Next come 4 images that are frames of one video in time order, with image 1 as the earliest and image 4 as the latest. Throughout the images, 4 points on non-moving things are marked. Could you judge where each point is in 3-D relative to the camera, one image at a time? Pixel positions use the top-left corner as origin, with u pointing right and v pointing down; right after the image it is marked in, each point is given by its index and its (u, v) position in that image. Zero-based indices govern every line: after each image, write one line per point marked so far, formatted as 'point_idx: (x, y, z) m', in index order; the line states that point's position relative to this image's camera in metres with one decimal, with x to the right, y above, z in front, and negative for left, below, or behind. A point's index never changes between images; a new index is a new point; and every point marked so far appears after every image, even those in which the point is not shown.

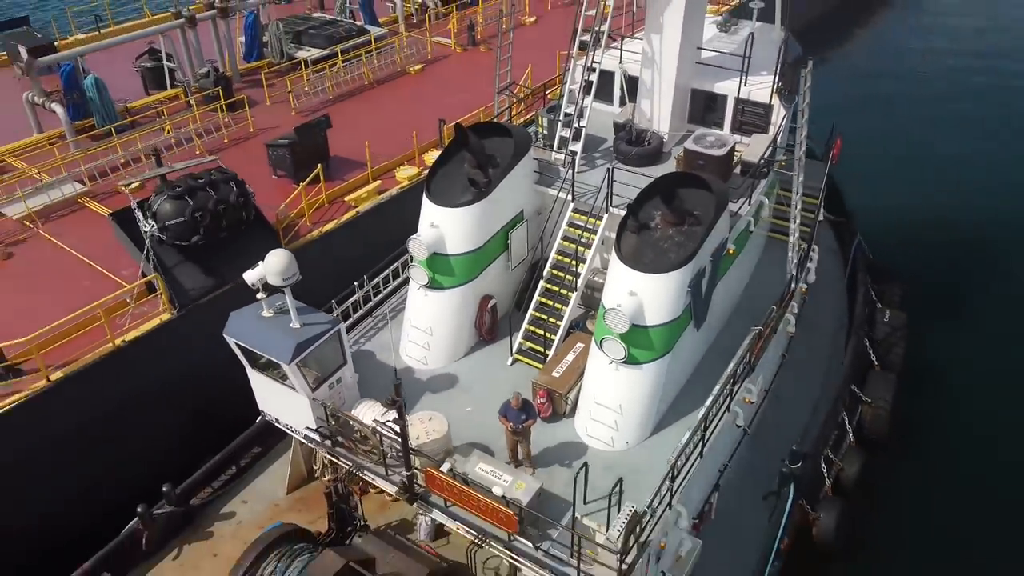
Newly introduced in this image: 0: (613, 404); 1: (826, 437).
0: (+1.1, -1.2, +9.0) m
1: (+4.1, -1.9, +11.3) m
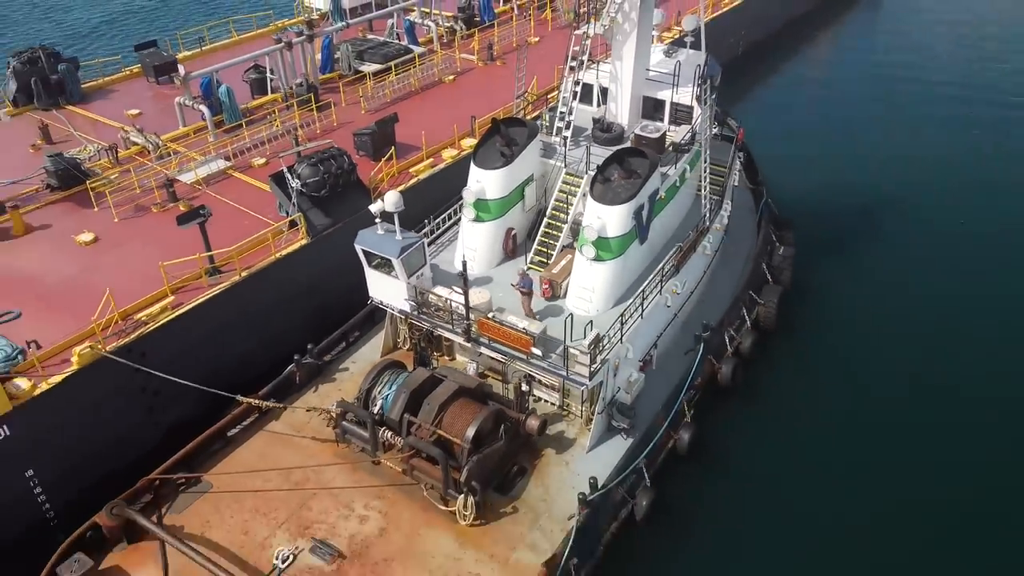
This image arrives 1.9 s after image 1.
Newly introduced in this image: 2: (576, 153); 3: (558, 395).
0: (+1.4, 0.0, +15.1) m
1: (+4.4, -0.6, +17.3) m
2: (+1.3, +2.7, +17.1) m
3: (+0.8, -1.9, +15.1) m
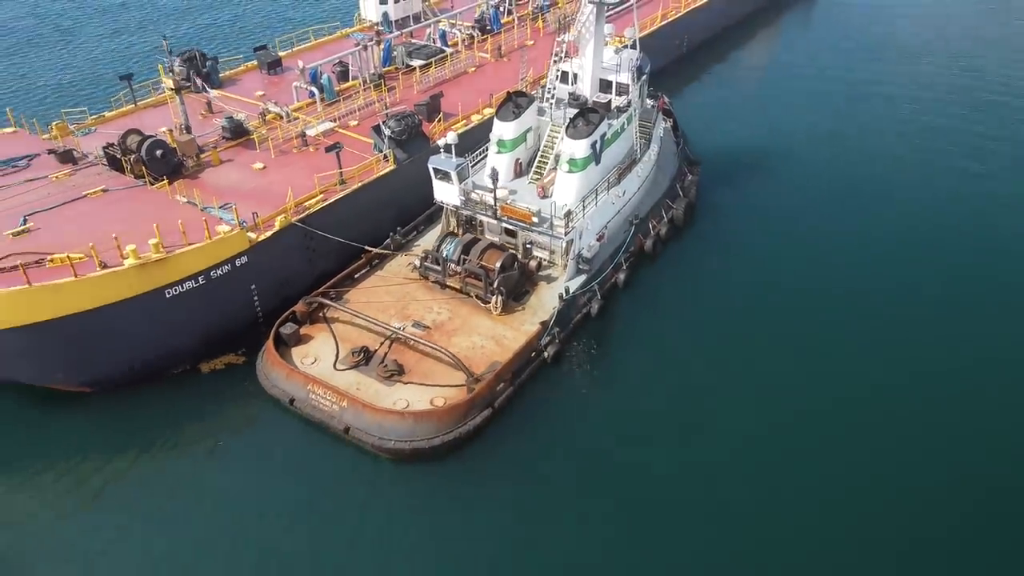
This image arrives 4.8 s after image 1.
0: (+1.6, +3.0, +25.9) m
1: (+4.6, +2.3, +28.2) m
2: (+1.5, +5.6, +27.9) m
3: (+1.1, +1.1, +25.9) m
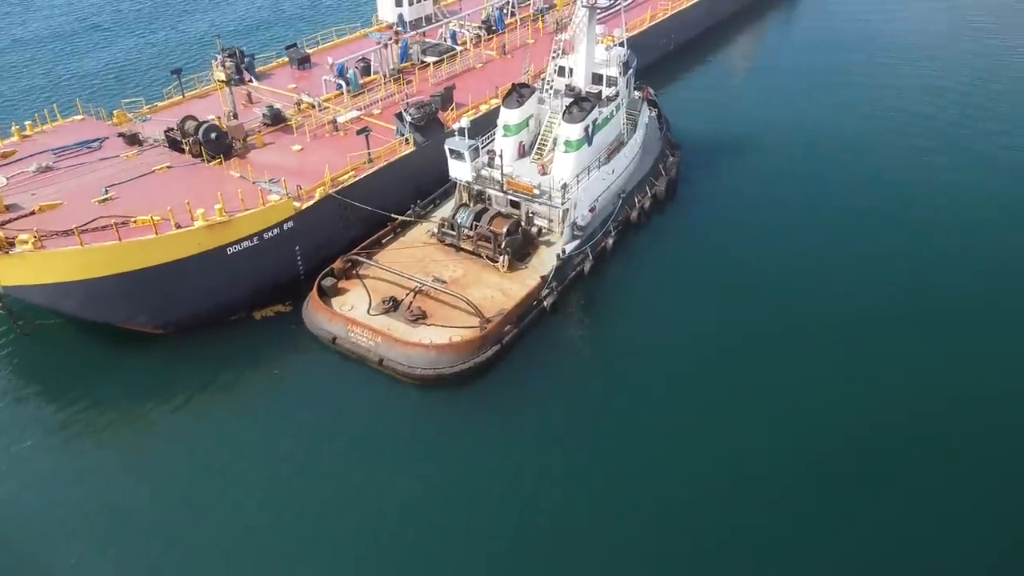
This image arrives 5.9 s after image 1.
0: (+1.8, +4.3, +30.2) m
1: (+4.8, +3.6, +32.5) m
2: (+1.6, +6.9, +32.3) m
3: (+1.2, +2.4, +30.3) m
